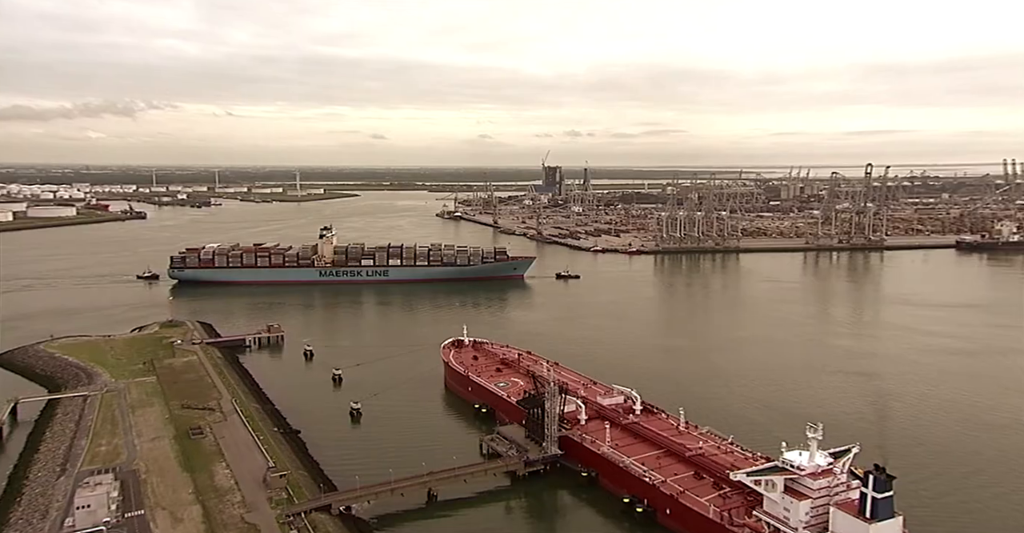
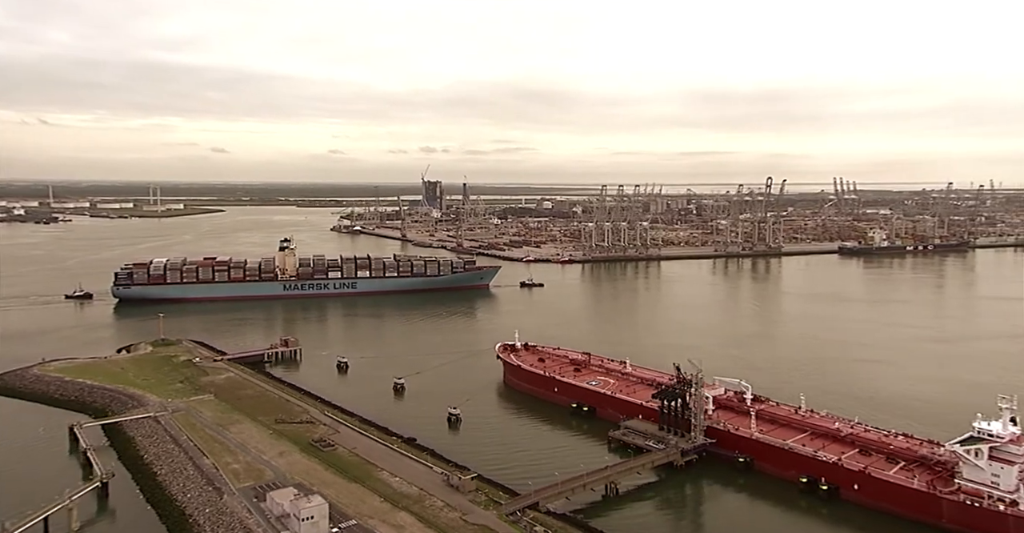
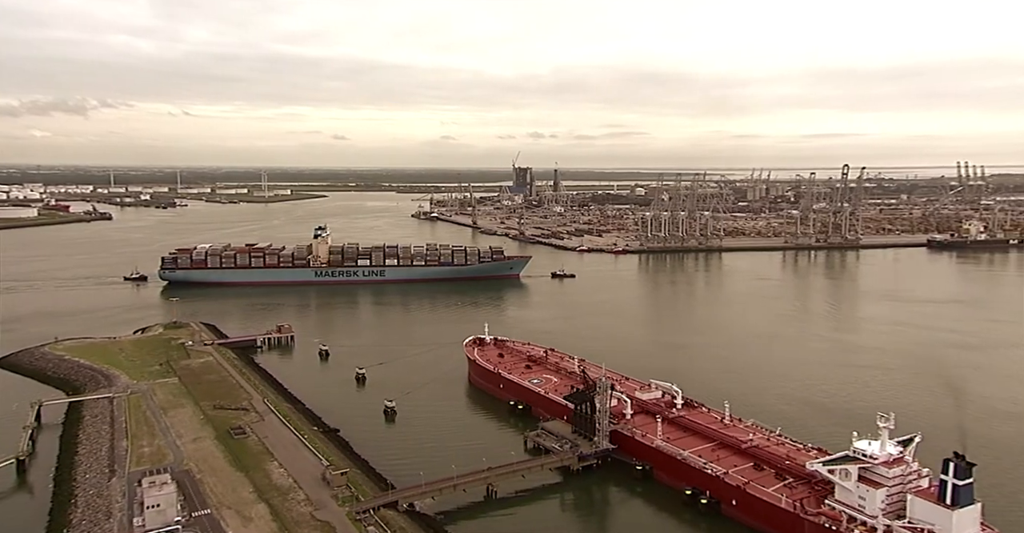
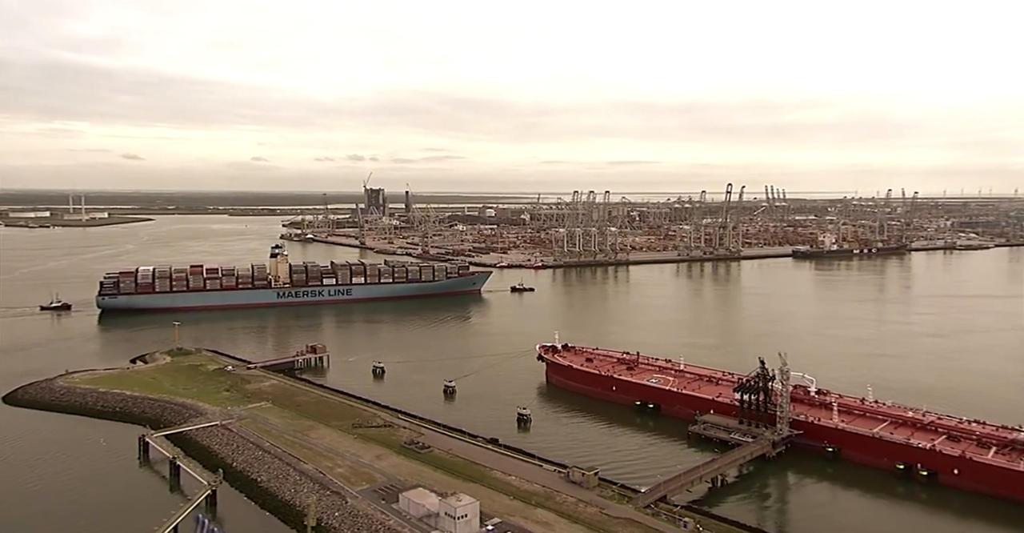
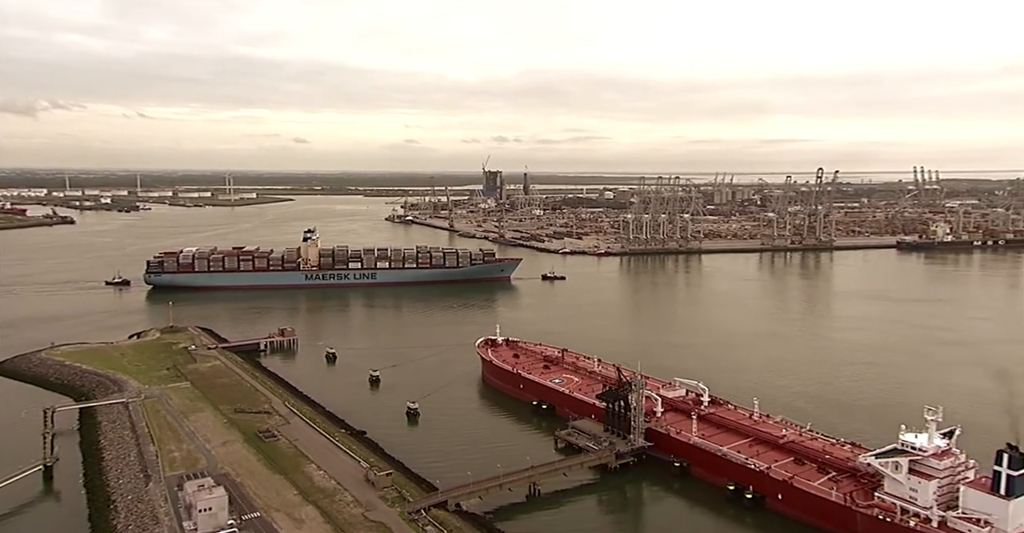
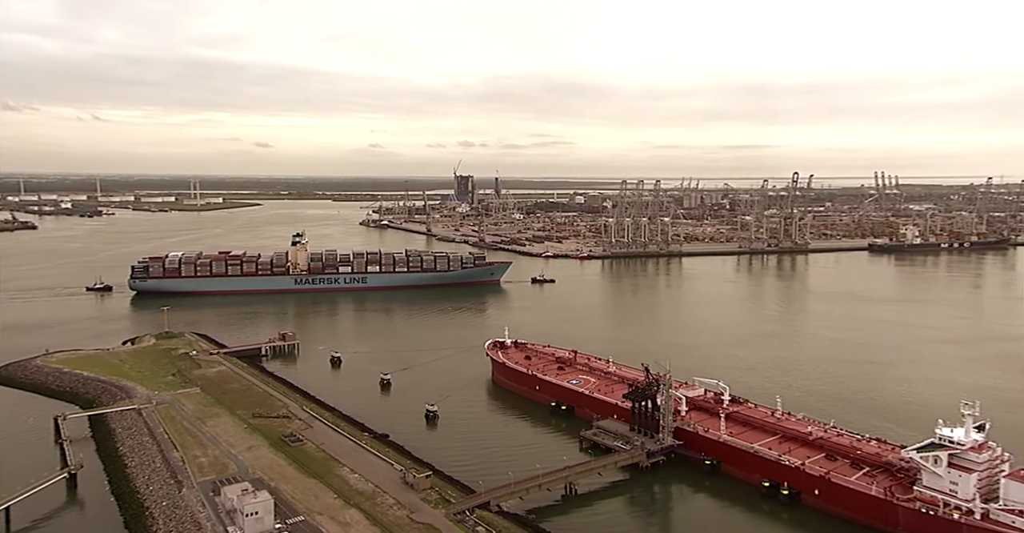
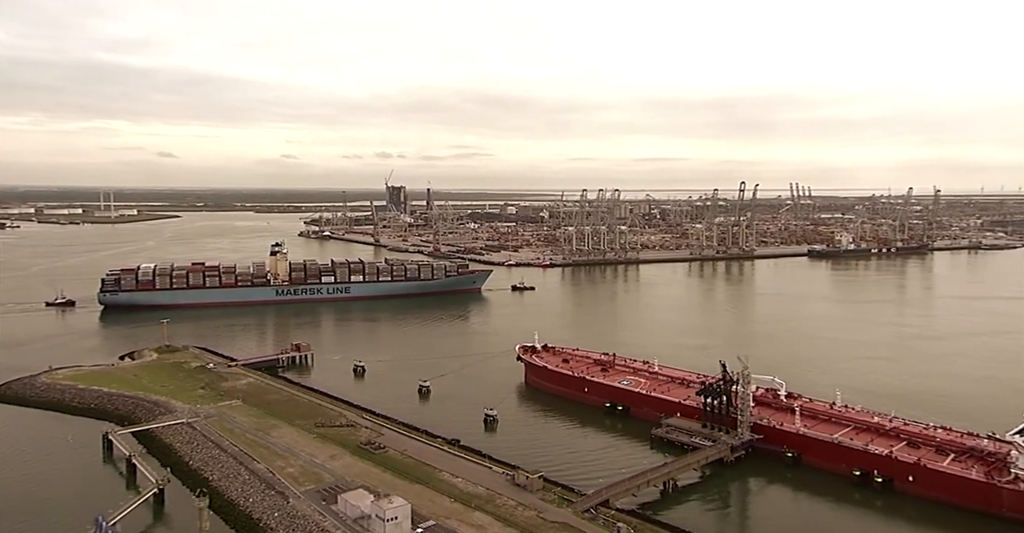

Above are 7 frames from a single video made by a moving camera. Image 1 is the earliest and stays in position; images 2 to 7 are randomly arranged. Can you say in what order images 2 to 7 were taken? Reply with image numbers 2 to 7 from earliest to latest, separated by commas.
3, 5, 6, 2, 7, 4
